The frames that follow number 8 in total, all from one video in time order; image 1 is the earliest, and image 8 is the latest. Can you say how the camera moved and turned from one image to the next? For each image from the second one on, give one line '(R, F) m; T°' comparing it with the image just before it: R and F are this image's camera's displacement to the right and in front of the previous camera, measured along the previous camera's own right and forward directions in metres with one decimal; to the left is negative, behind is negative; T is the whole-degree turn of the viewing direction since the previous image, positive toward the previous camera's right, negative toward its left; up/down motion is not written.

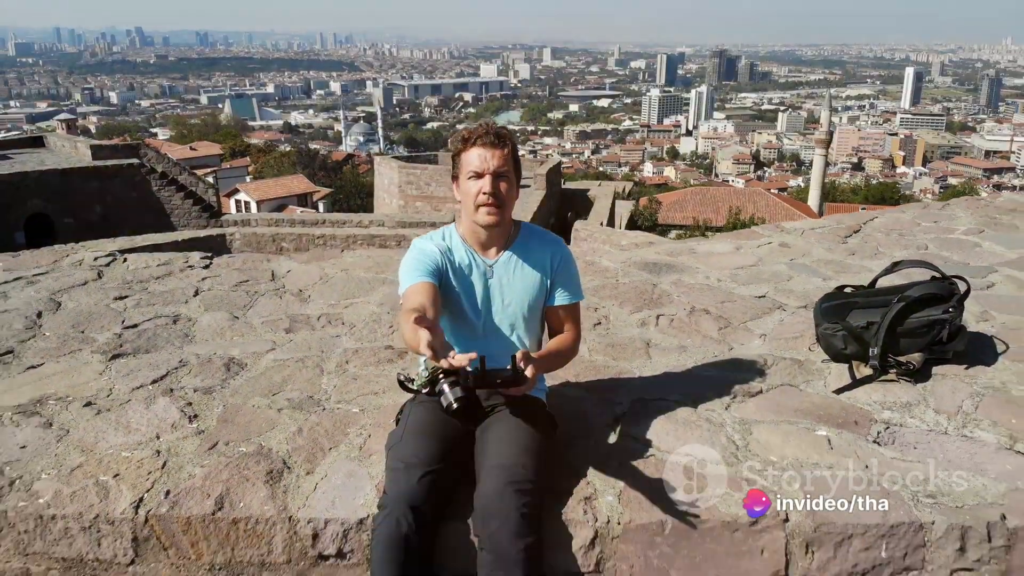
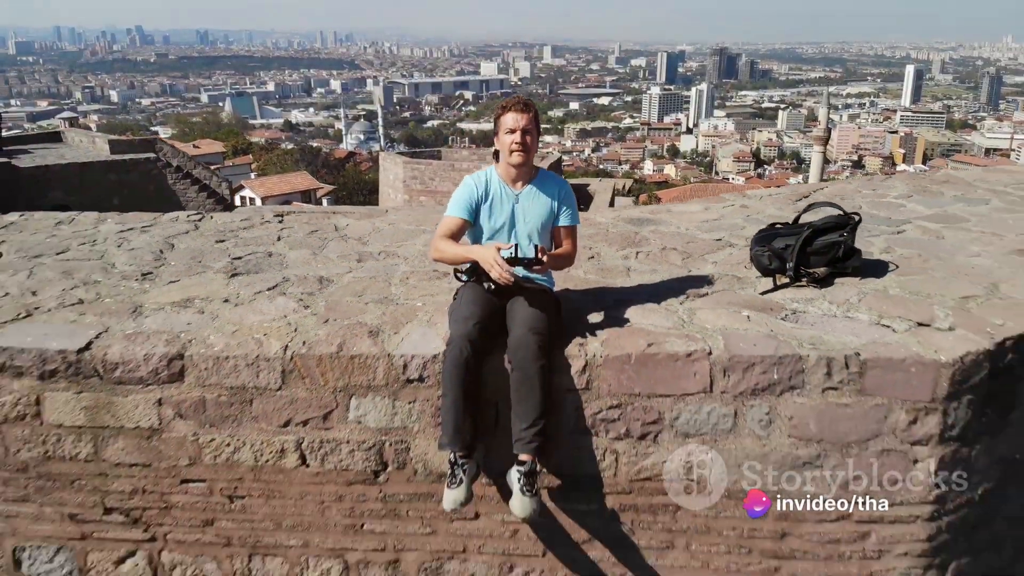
(0.0, -0.3) m; 0°
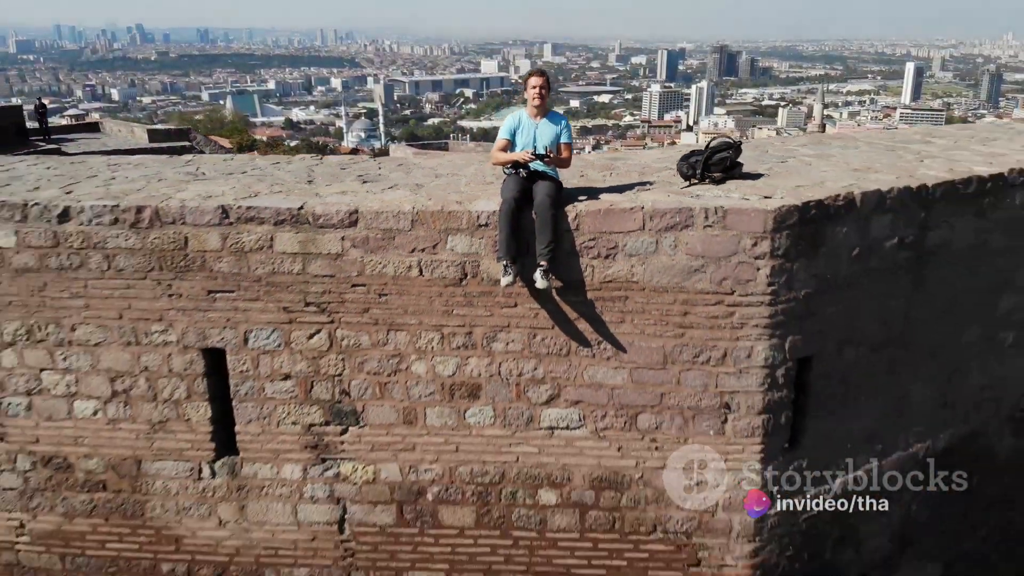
(0.0, -0.6) m; 0°
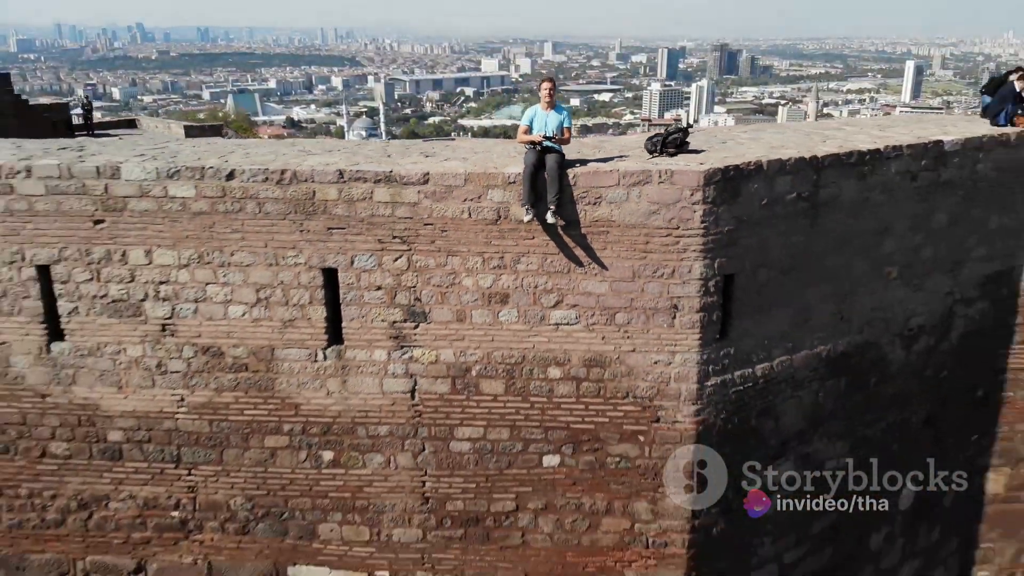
(0.0, -0.7) m; 0°
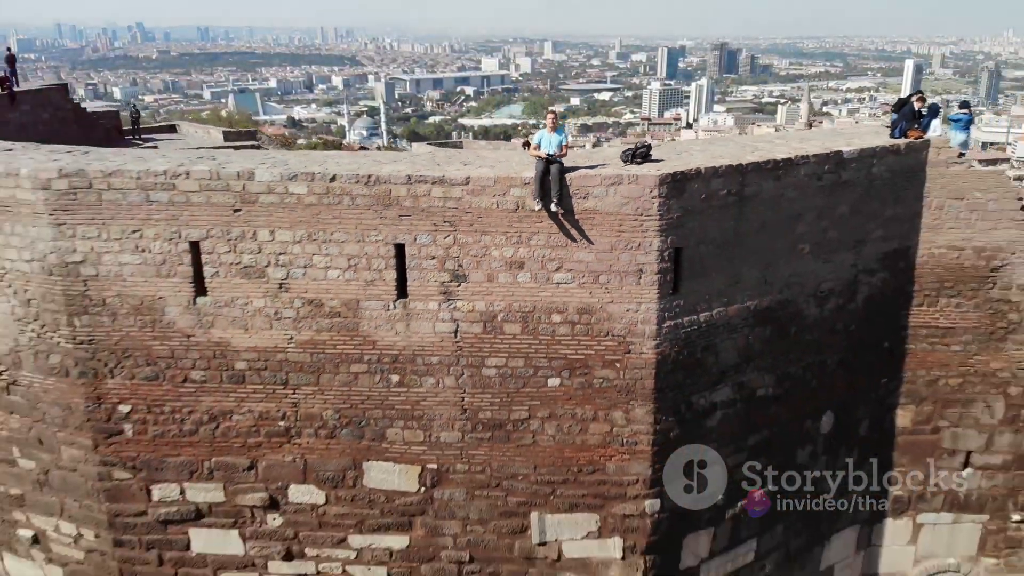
(0.0, -0.9) m; 0°
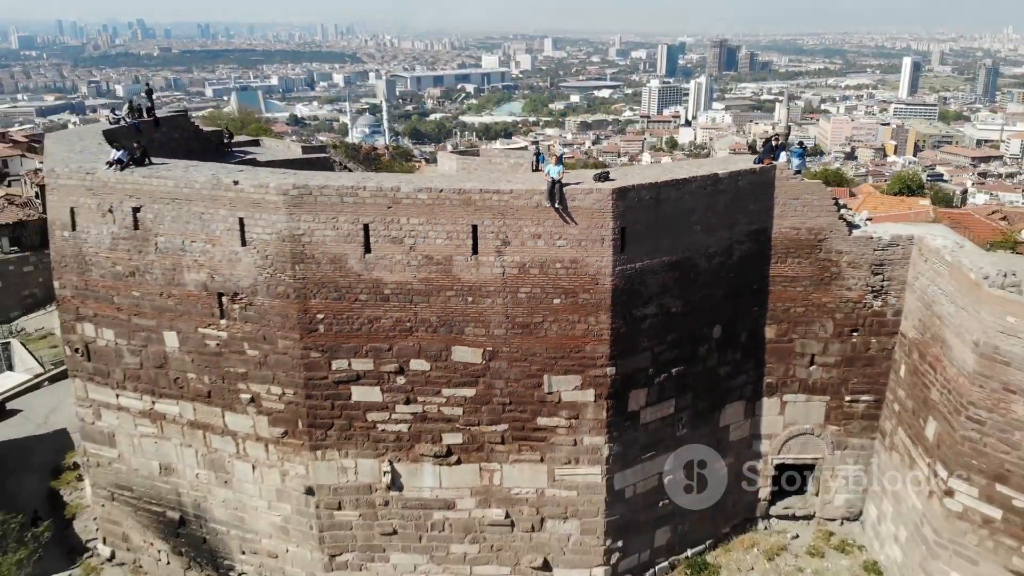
(-0.1, -2.8) m; 0°
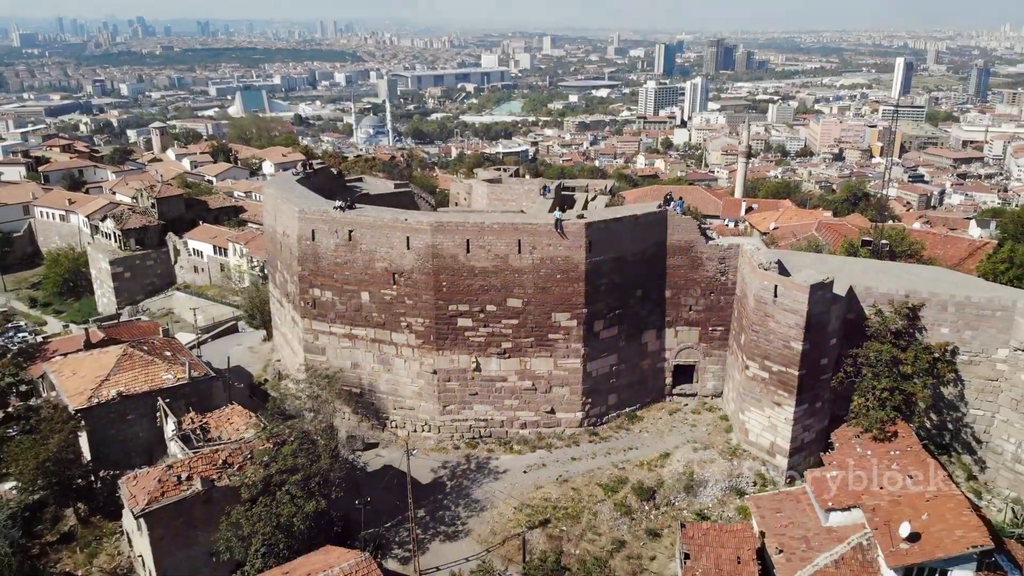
(-0.3, -6.9) m; 0°
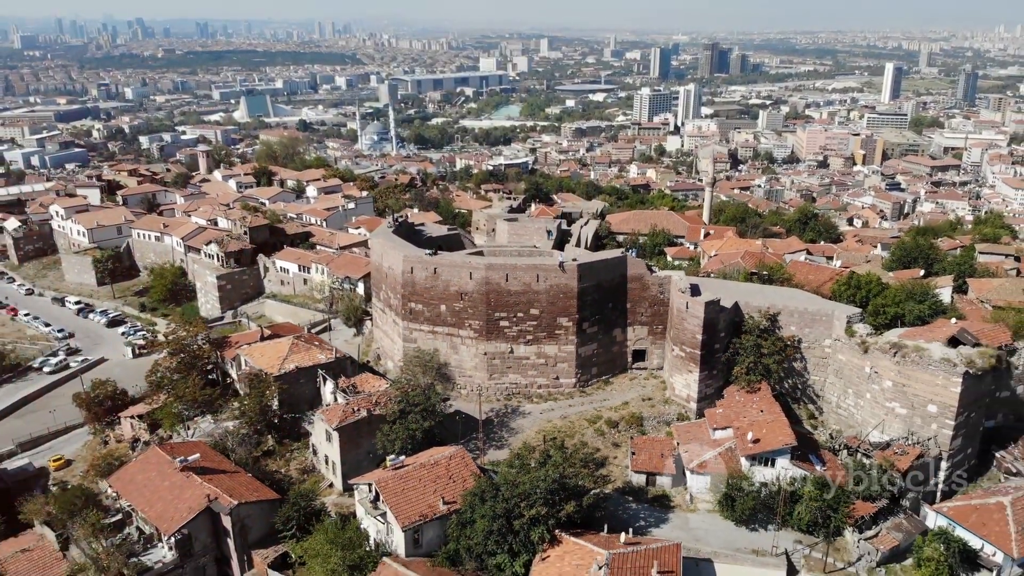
(-0.5, -9.2) m; 0°
